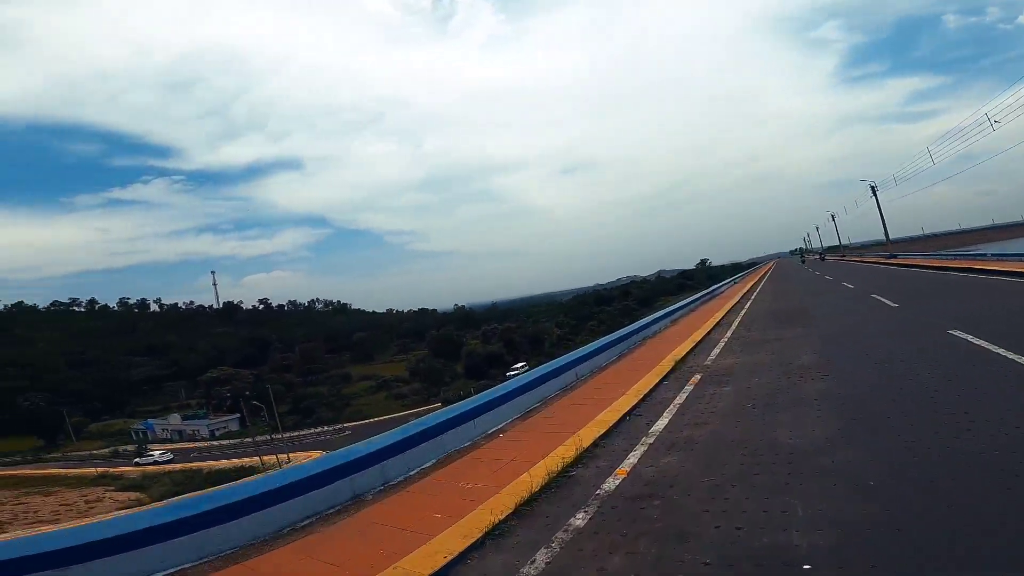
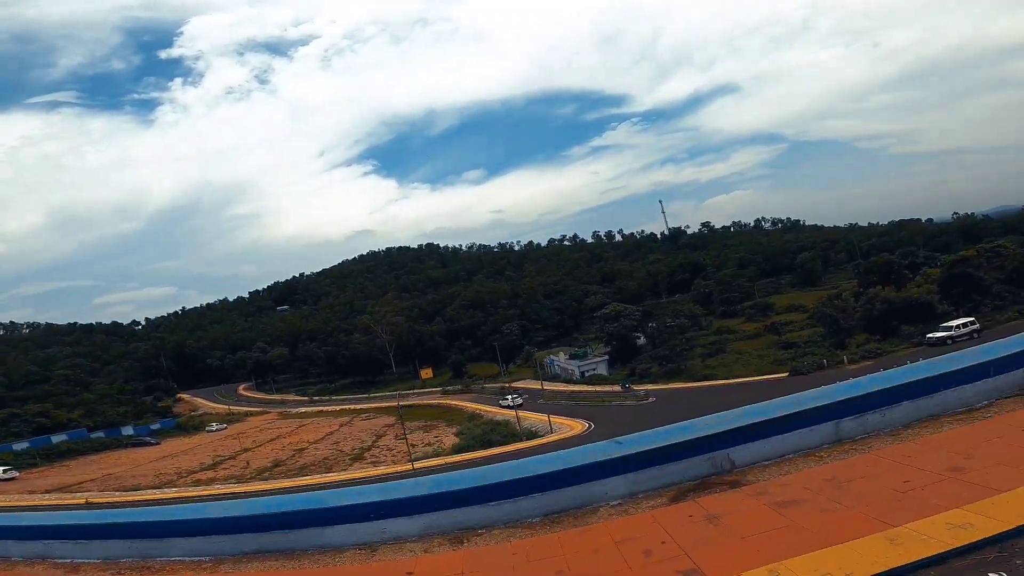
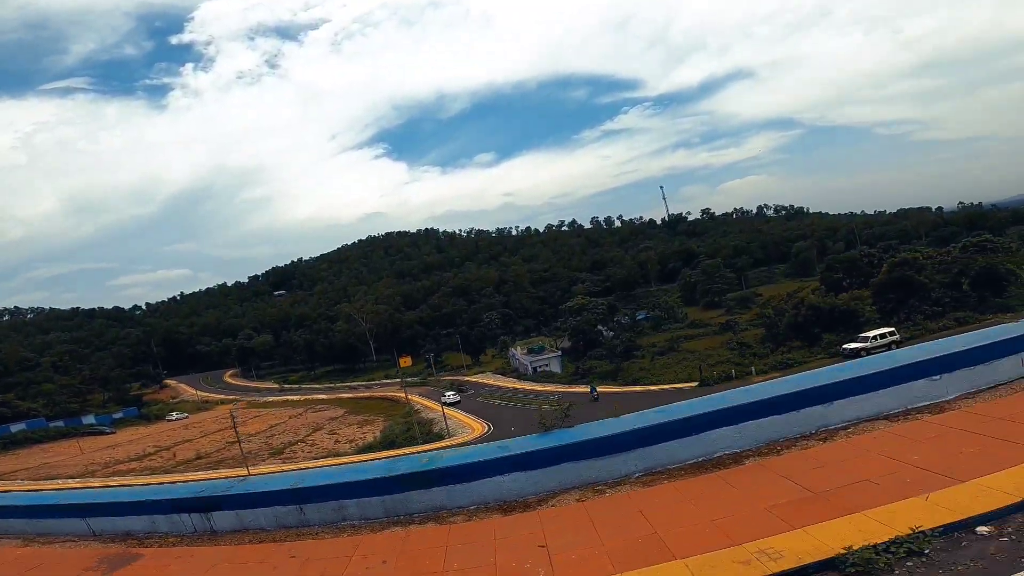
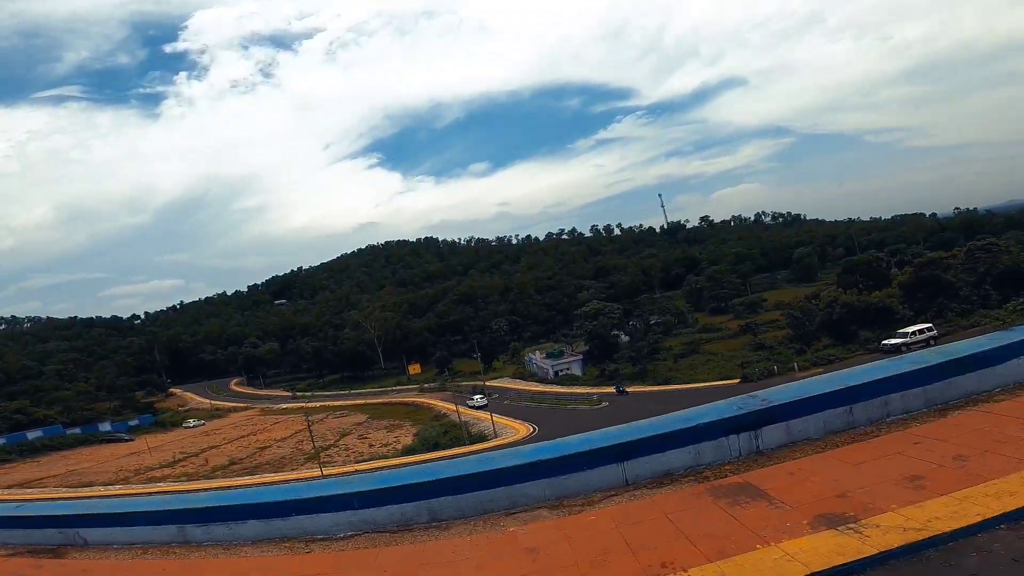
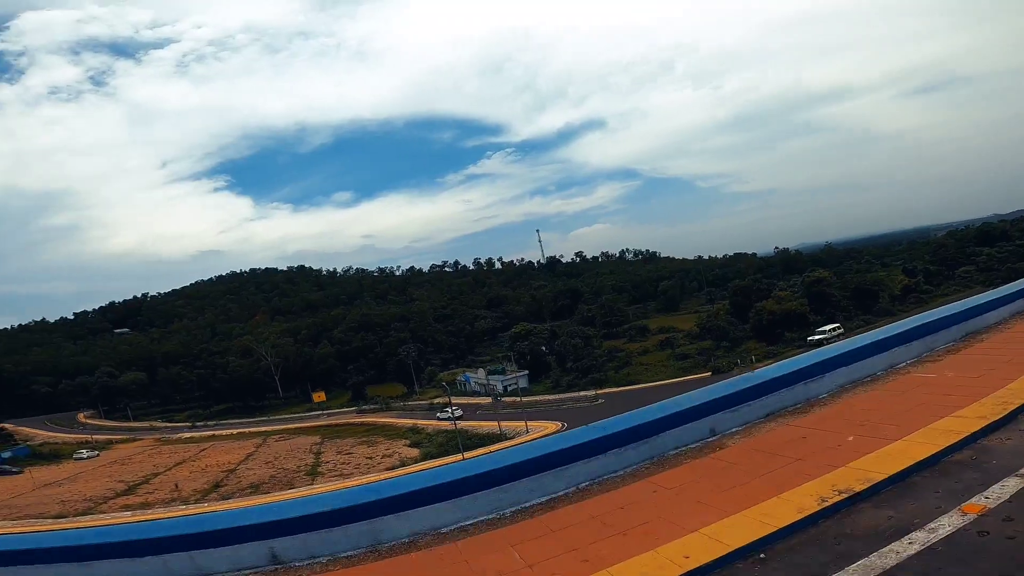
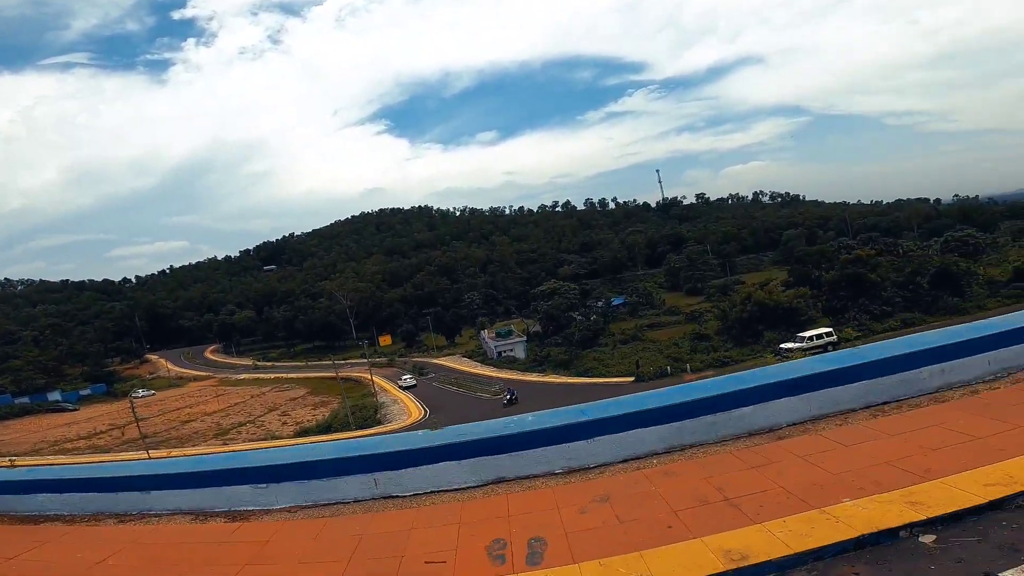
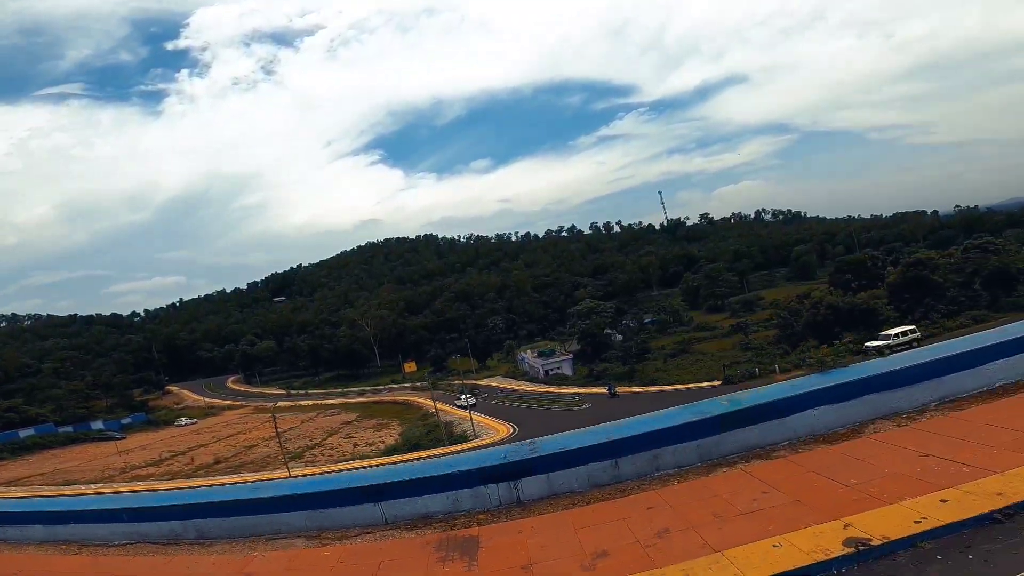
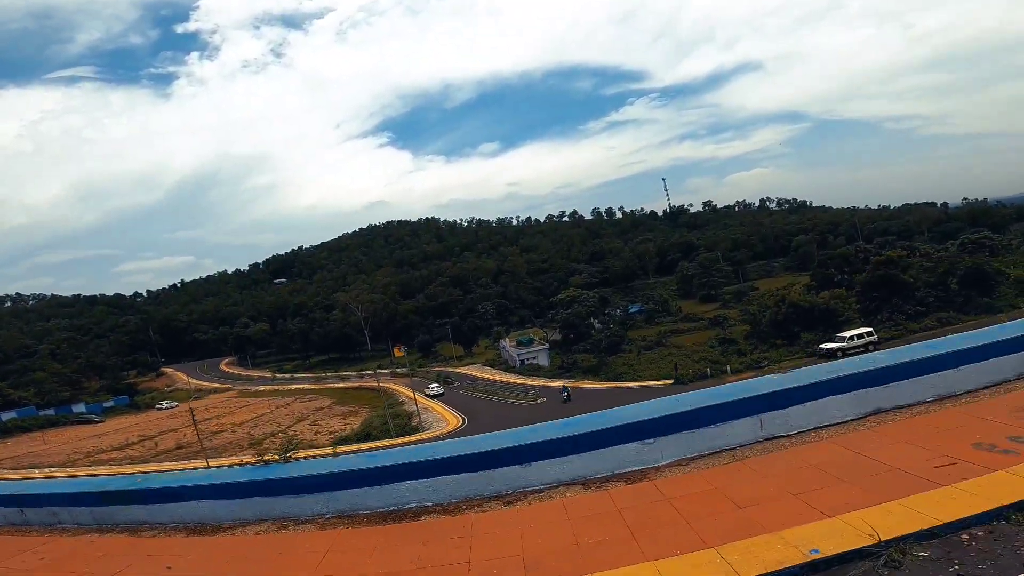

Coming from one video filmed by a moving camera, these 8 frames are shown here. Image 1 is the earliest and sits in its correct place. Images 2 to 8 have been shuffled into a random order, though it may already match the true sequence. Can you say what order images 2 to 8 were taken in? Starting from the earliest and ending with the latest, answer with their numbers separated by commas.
5, 2, 4, 7, 3, 8, 6
